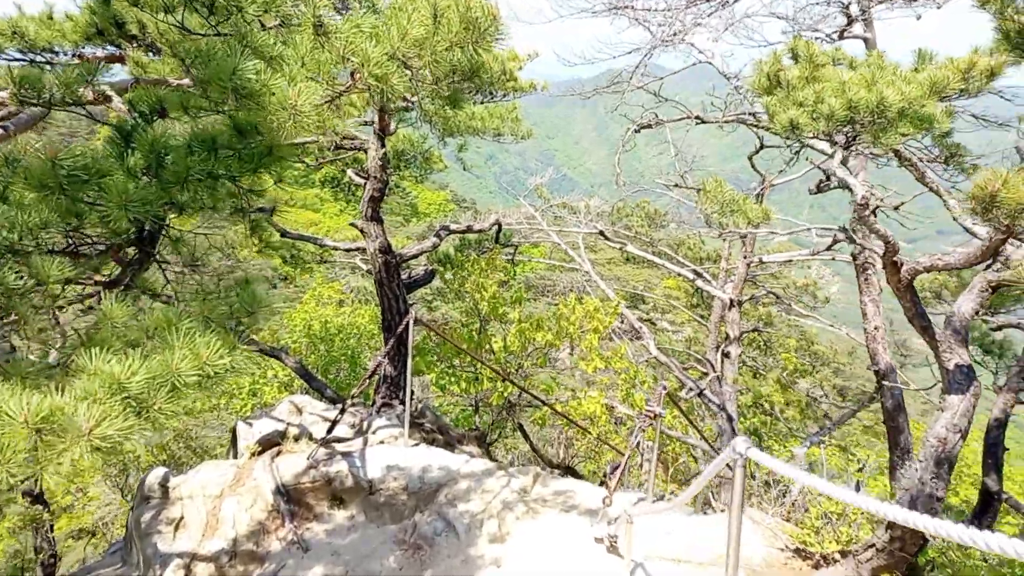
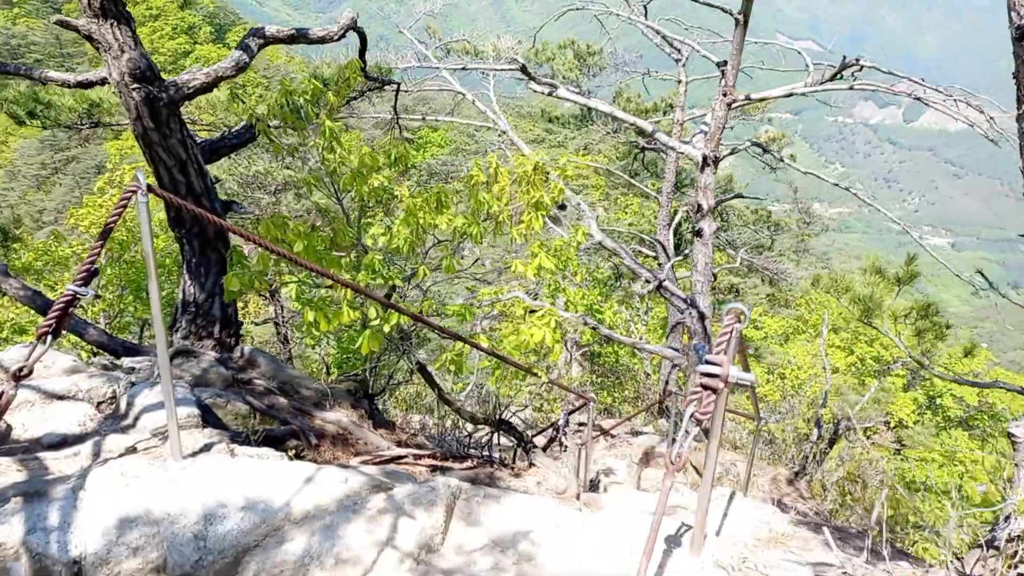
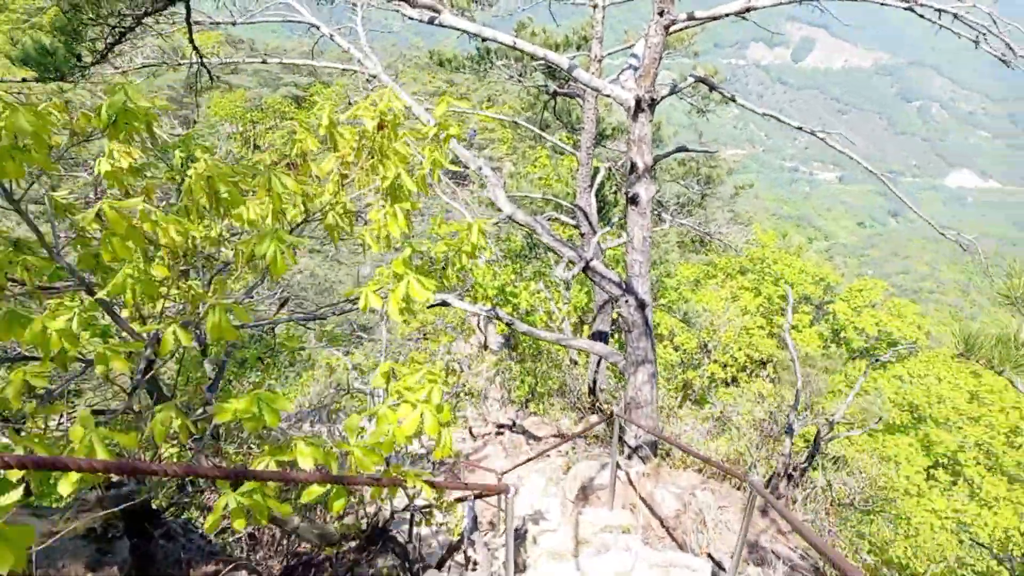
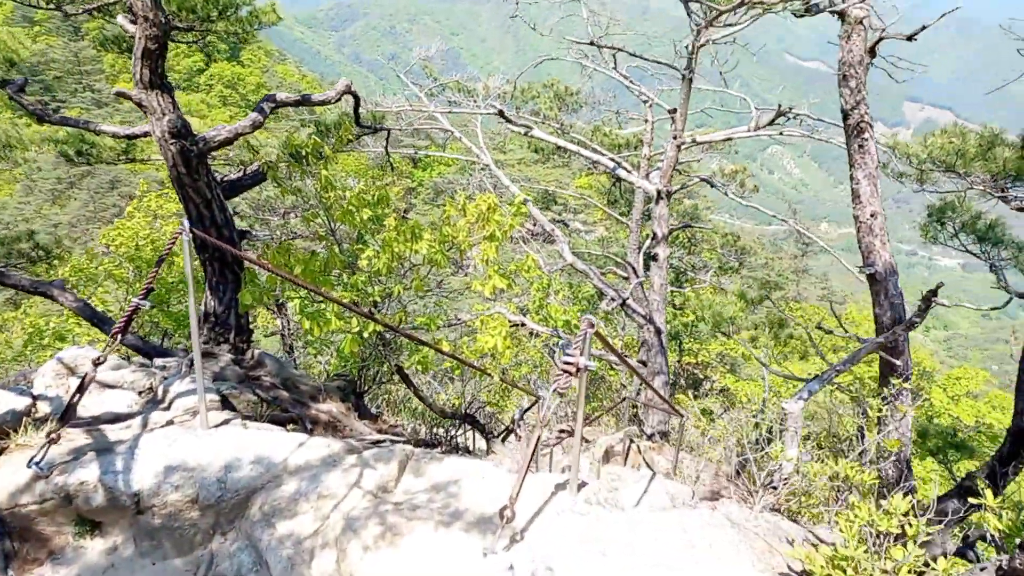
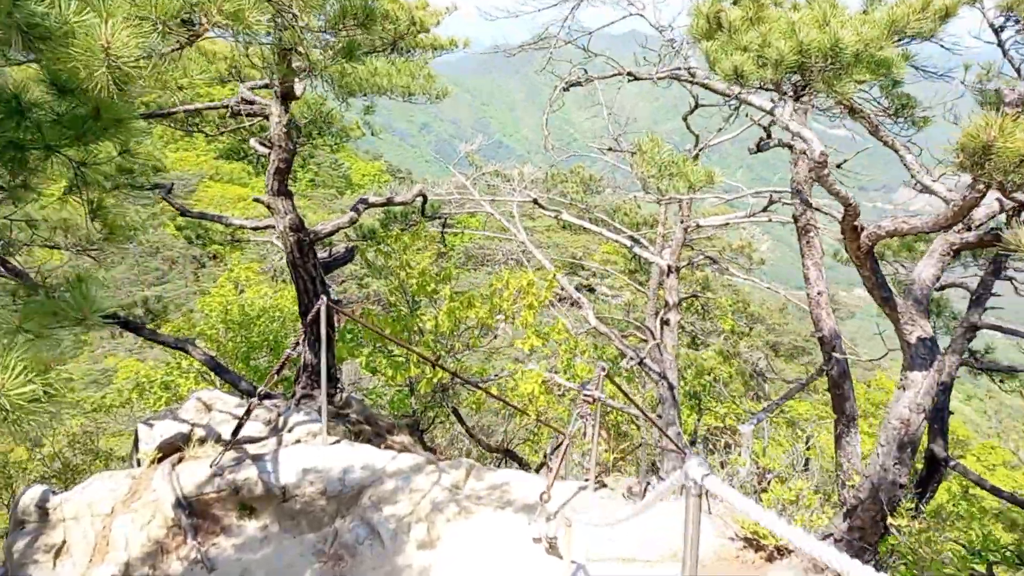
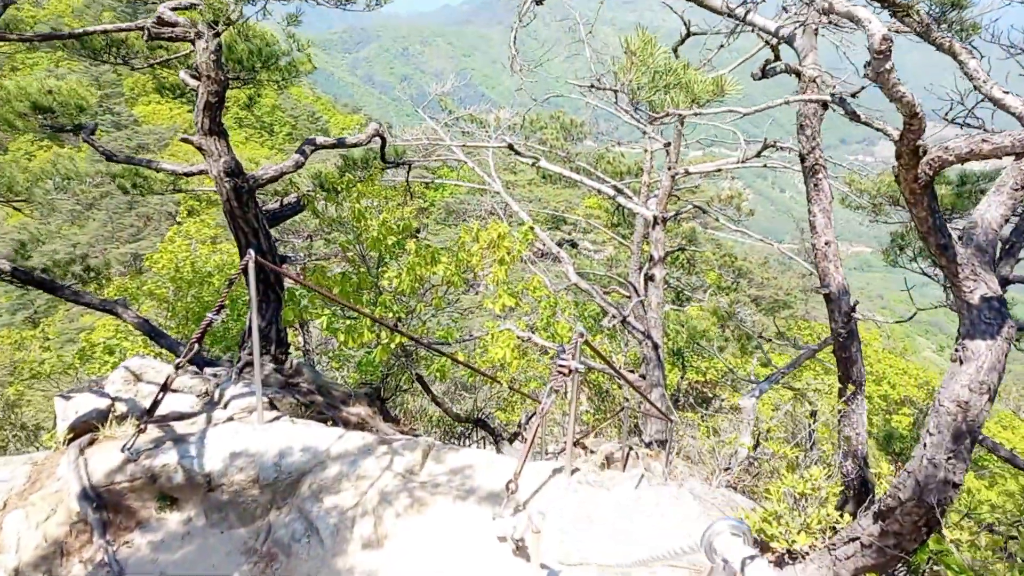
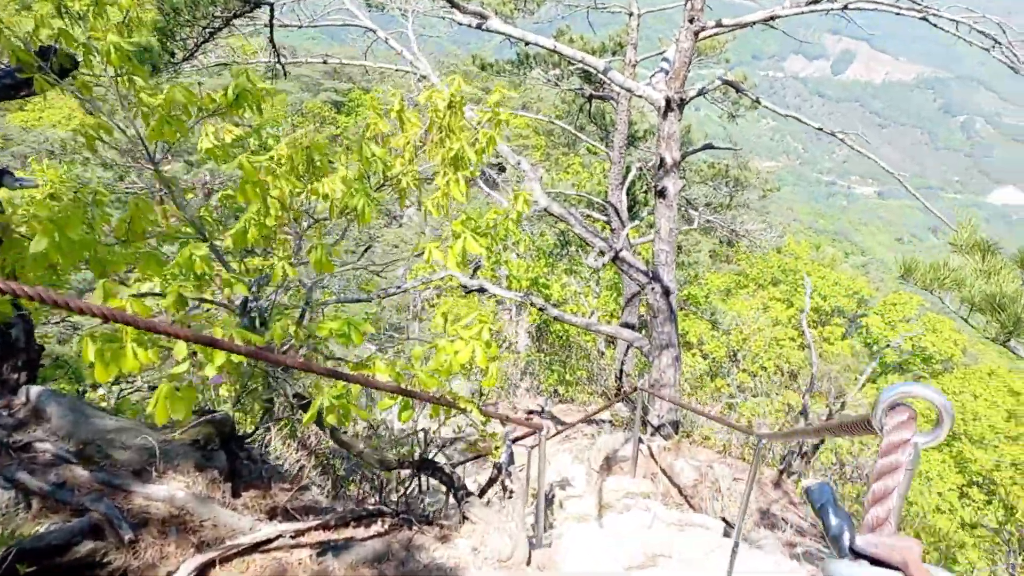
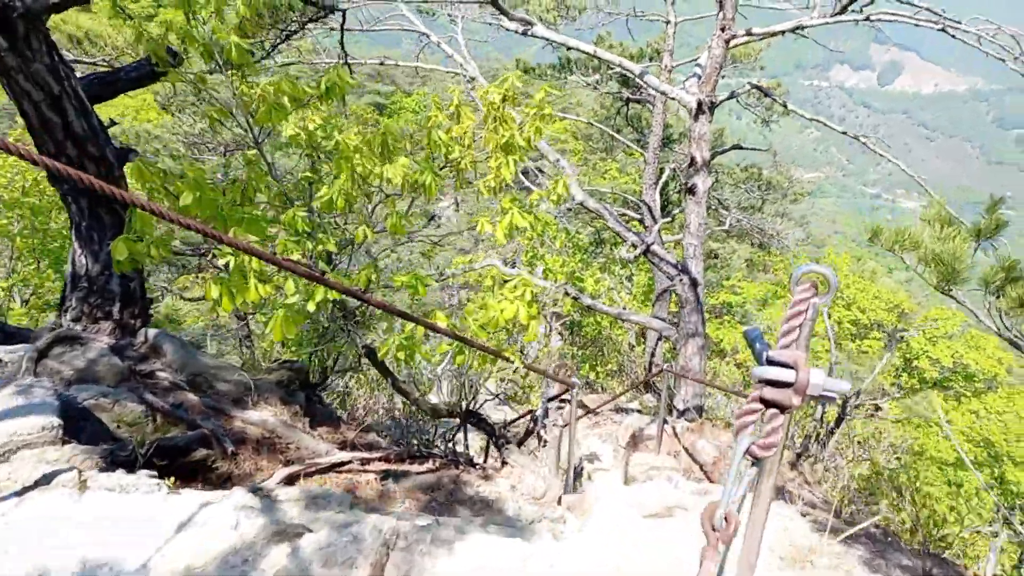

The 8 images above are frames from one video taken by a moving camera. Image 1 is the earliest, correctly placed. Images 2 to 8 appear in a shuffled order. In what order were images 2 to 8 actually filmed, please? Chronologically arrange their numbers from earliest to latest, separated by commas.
5, 6, 4, 2, 8, 7, 3
